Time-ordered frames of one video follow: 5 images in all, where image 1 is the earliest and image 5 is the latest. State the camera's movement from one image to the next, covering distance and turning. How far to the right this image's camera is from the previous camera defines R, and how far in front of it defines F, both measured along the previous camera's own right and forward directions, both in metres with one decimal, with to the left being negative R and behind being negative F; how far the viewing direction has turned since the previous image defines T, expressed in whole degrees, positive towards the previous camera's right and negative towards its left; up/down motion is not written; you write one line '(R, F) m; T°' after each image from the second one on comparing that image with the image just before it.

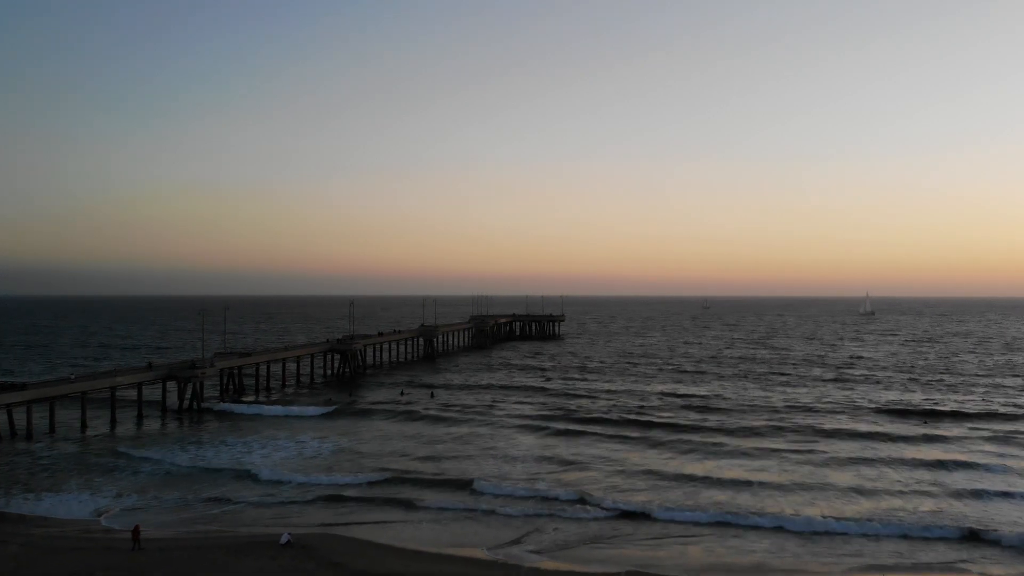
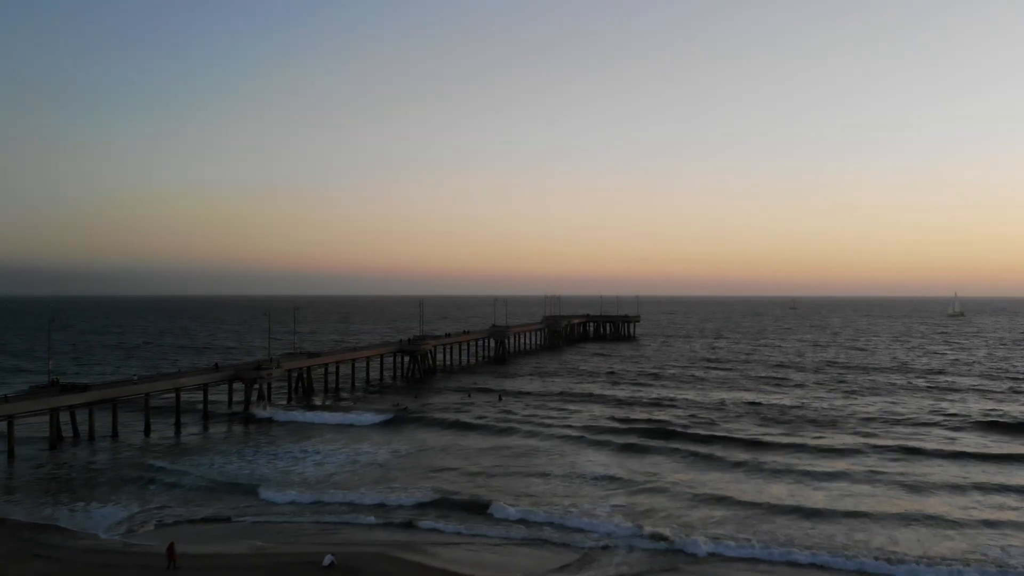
(+0.2, +1.3) m; -5°
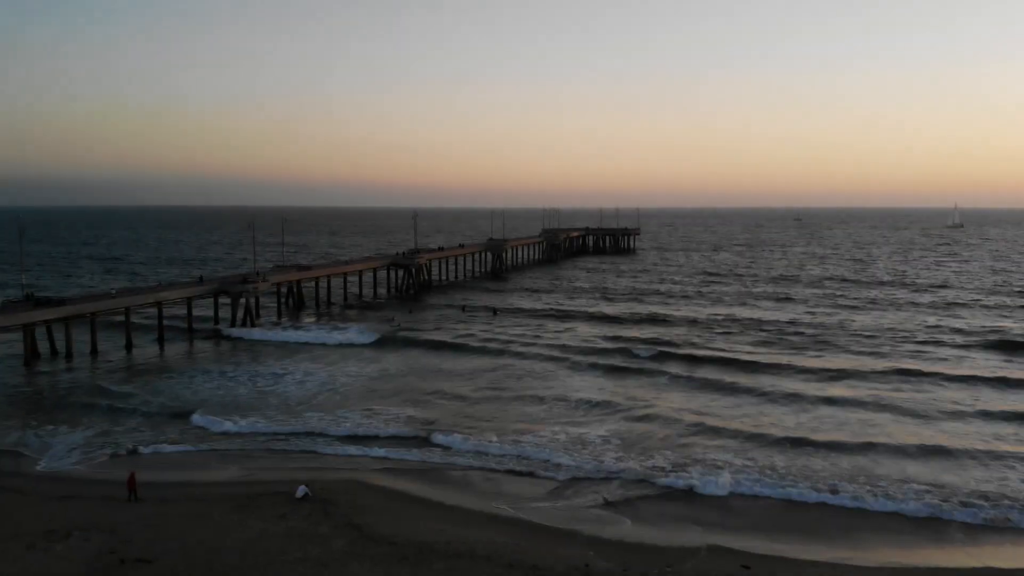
(+0.2, +1.3) m; 0°
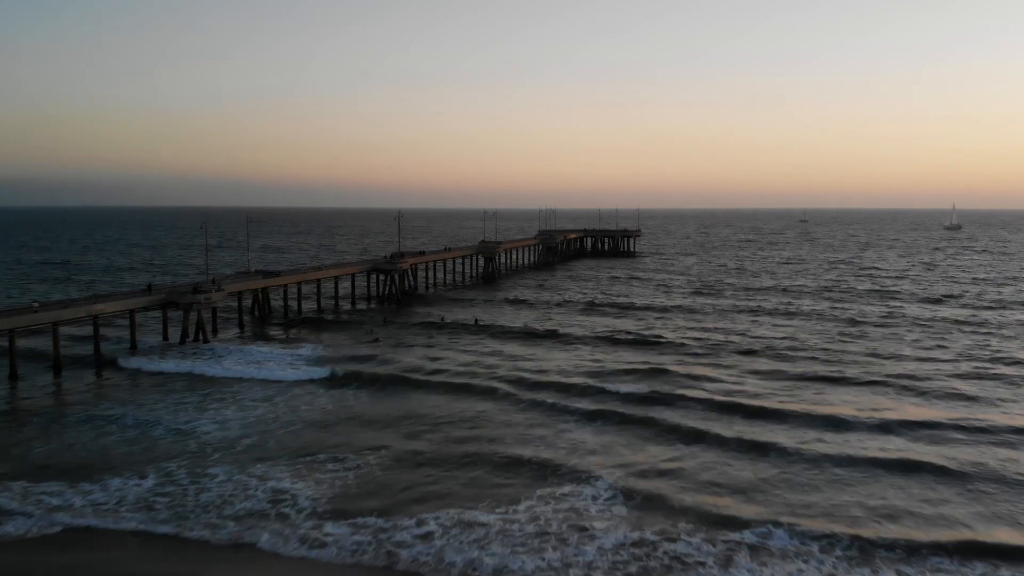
(+0.3, +3.9) m; 0°
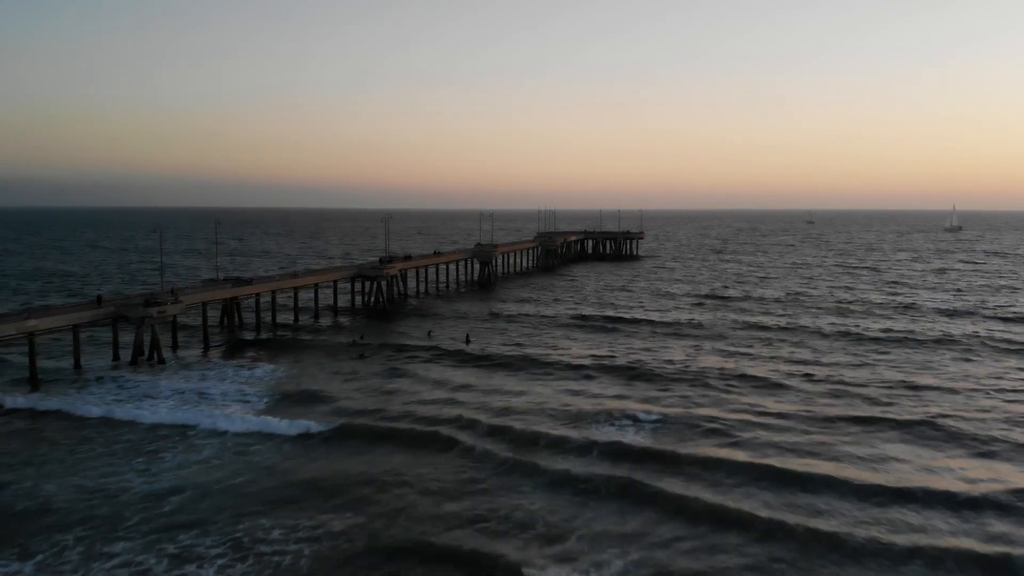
(+0.1, +3.3) m; 0°
